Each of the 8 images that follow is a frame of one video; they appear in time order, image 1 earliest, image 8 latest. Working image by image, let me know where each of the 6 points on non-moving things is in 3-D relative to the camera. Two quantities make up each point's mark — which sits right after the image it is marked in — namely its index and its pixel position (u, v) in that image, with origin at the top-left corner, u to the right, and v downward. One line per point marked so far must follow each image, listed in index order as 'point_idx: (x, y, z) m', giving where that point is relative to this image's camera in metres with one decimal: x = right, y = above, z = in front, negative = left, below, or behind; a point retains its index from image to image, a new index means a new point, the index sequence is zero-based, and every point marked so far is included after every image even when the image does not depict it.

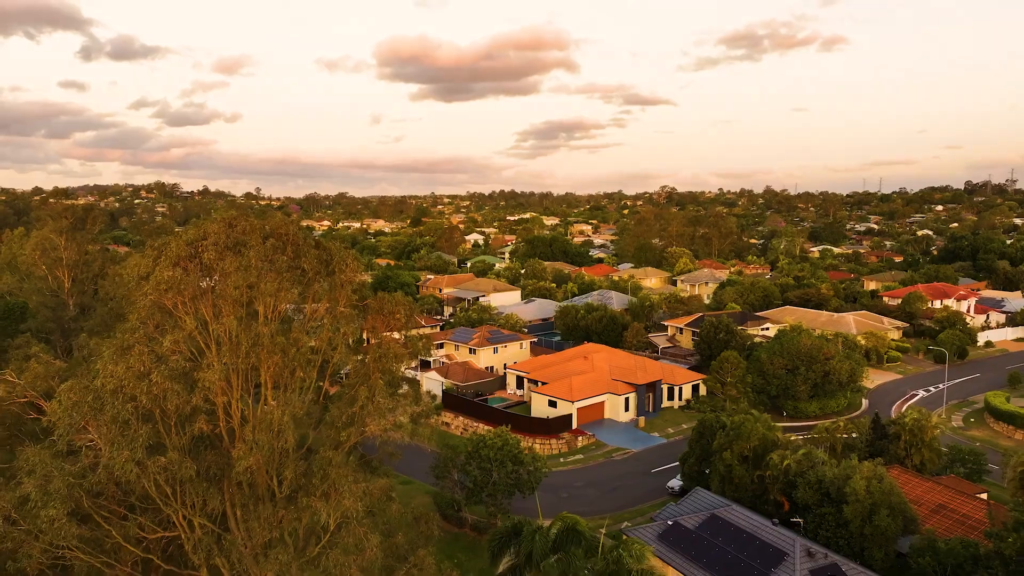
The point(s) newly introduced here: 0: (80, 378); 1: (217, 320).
0: (-5.7, -1.2, +10.4) m
1: (-4.0, -0.4, +10.6) m
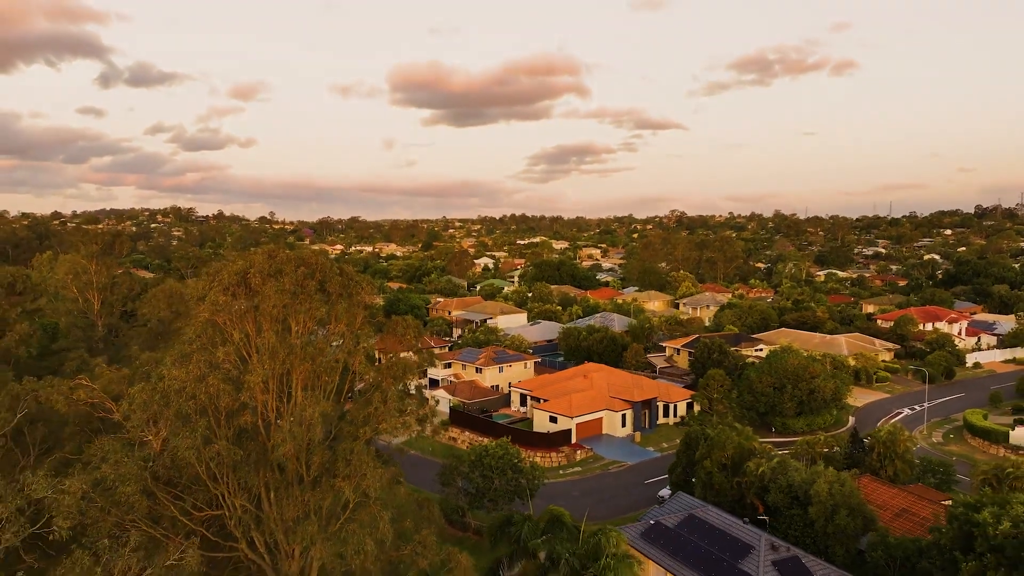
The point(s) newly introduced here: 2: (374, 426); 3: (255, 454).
0: (-5.9, -1.5, +12.6) m
1: (-4.2, -0.7, +12.9) m
2: (-2.5, -2.4, +13.5) m
3: (-4.2, -2.7, +12.7) m
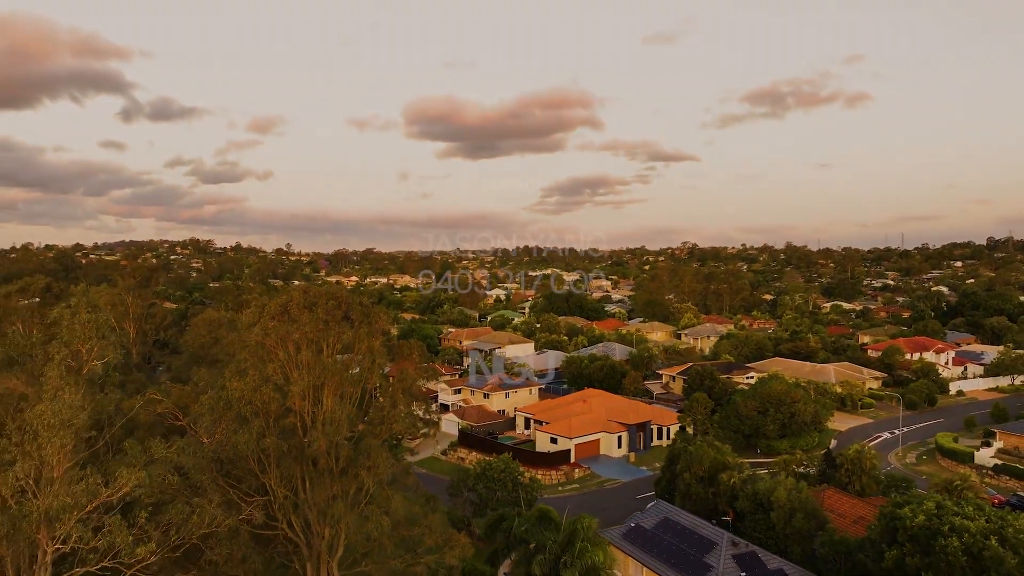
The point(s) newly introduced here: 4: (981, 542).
0: (-6.2, -2.1, +15.8) m
1: (-4.4, -1.3, +16.0) m
2: (-2.7, -3.0, +16.6) m
3: (-4.5, -3.3, +15.8) m
4: (+10.2, -5.5, +16.7) m
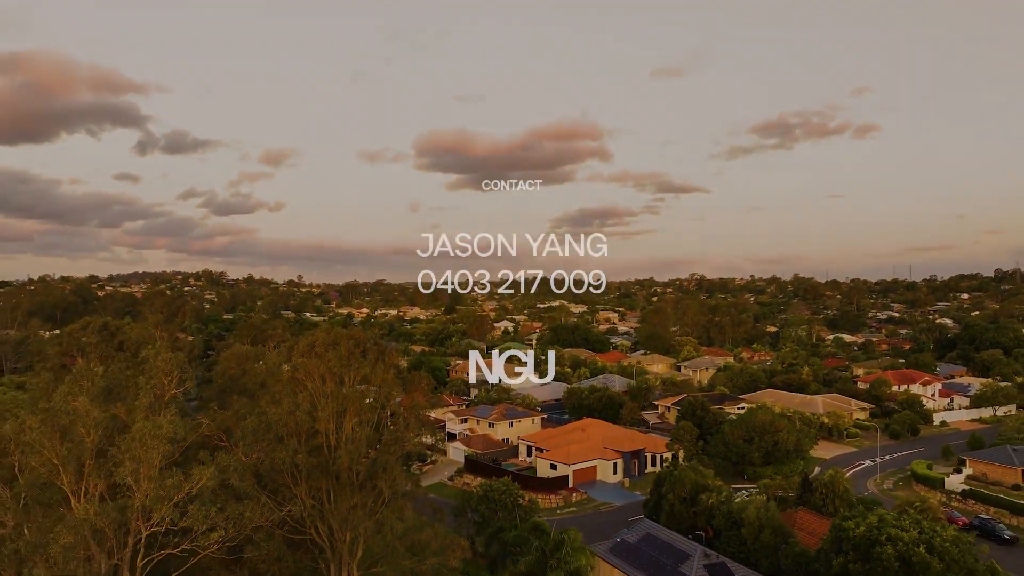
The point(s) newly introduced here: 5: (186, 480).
0: (-6.3, -3.1, +18.7) m
1: (-4.6, -2.4, +19.0) m
2: (-2.8, -4.0, +19.4) m
3: (-4.6, -4.3, +18.6) m
4: (+10.0, -6.5, +19.3) m
5: (-5.5, -3.3, +13.0) m
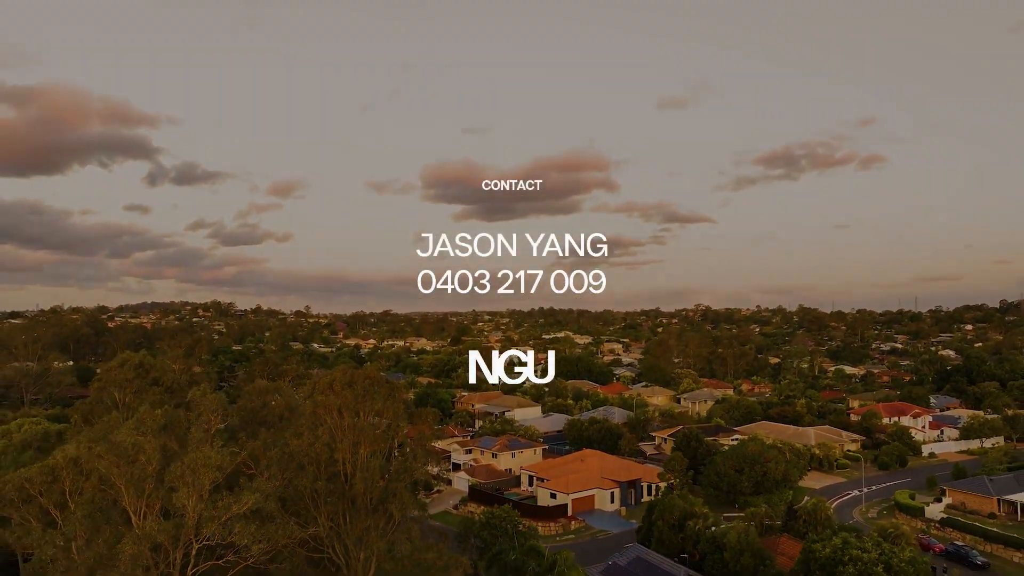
0: (-6.4, -4.4, +21.0) m
1: (-4.7, -3.6, +21.3) m
2: (-2.9, -5.3, +21.7) m
3: (-4.7, -5.5, +20.9) m
4: (+9.9, -7.8, +21.3) m
5: (-5.6, -4.3, +15.3) m
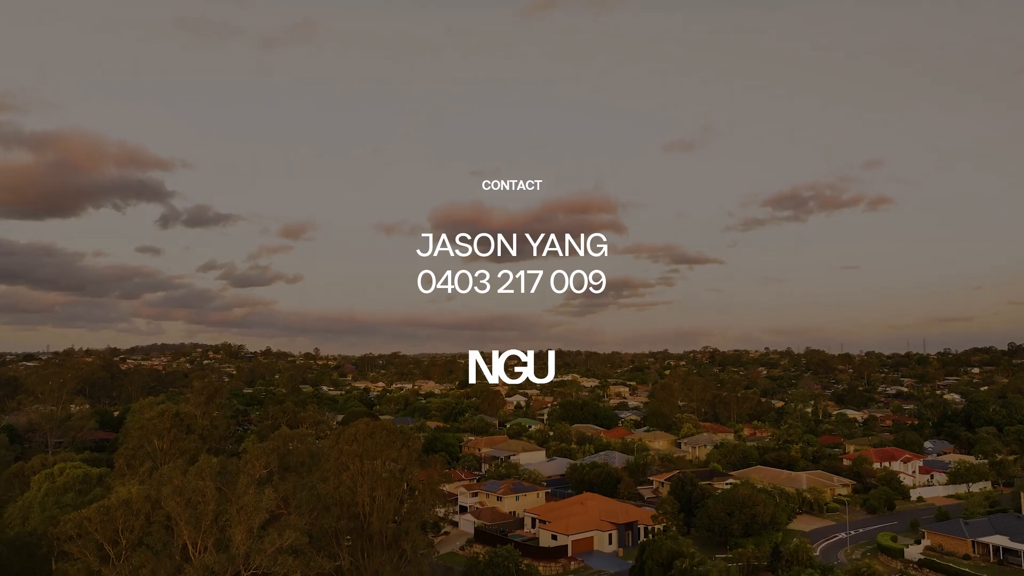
0: (-6.5, -6.3, +23.9) m
1: (-4.7, -5.5, +24.2) m
2: (-3.0, -7.3, +24.5) m
3: (-4.8, -7.5, +23.7) m
4: (+9.9, -9.7, +23.9) m
5: (-5.7, -5.9, +18.2) m
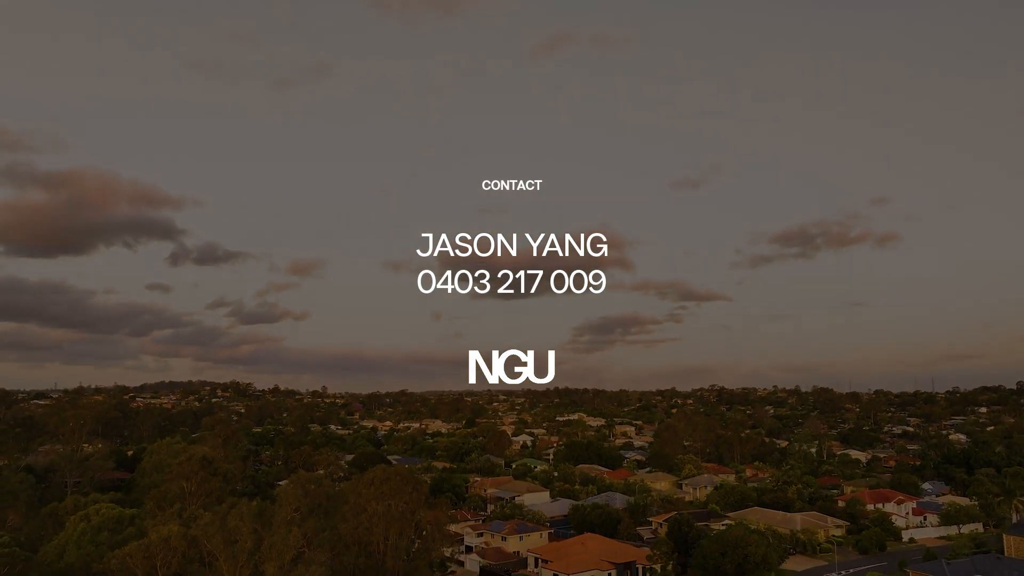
0: (-6.5, -8.4, +26.5) m
1: (-4.7, -7.6, +26.8) m
2: (-3.0, -9.3, +27.0) m
3: (-4.8, -9.5, +26.2) m
4: (+9.9, -11.7, +26.1) m
5: (-5.8, -7.7, +20.8) m
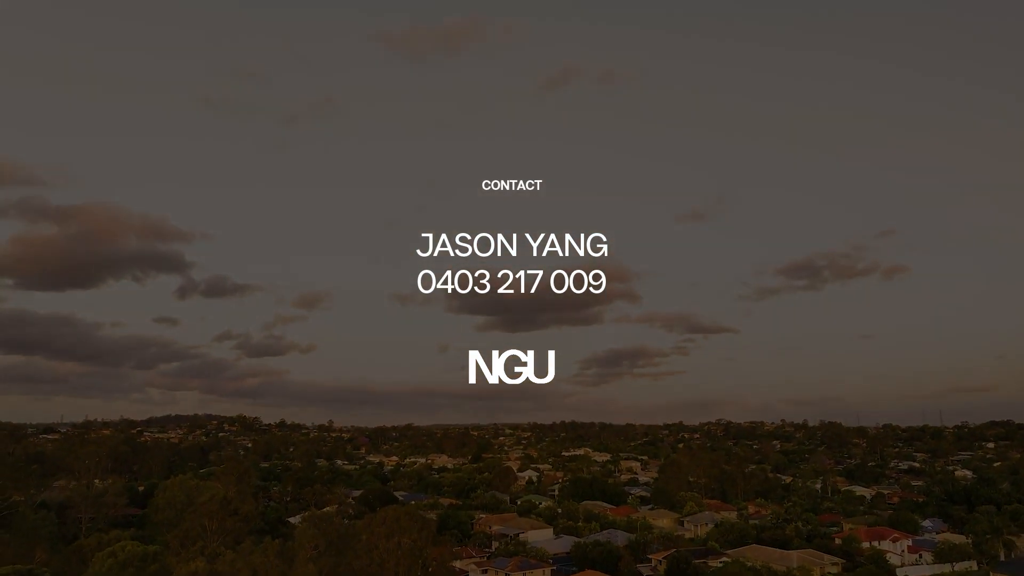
0: (-6.4, -10.4, +28.6) m
1: (-4.7, -9.7, +28.9) m
2: (-2.9, -11.4, +29.0) m
3: (-4.8, -11.5, +28.2) m
4: (+9.9, -13.7, +27.9) m
5: (-5.8, -9.5, +22.9) m
